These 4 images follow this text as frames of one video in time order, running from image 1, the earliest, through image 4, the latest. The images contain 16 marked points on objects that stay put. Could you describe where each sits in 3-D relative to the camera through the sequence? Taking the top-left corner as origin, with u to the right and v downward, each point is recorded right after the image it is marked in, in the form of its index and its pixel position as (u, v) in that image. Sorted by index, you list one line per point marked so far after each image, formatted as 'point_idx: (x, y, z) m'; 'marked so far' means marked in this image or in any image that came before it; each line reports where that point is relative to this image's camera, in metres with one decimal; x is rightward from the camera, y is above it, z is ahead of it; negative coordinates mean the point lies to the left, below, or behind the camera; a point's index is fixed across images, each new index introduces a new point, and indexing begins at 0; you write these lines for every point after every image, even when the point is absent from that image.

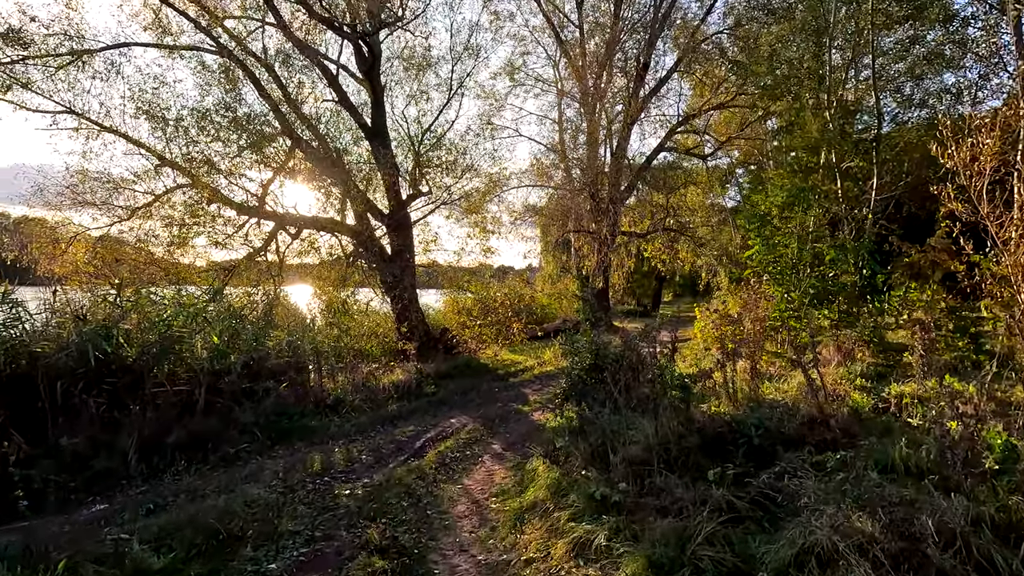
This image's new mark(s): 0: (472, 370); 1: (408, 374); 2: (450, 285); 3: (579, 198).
0: (-0.7, -1.5, +9.6) m
1: (-1.6, -1.3, +8.2) m
2: (-1.6, +0.1, +13.5) m
3: (+2.1, +2.8, +16.6) m
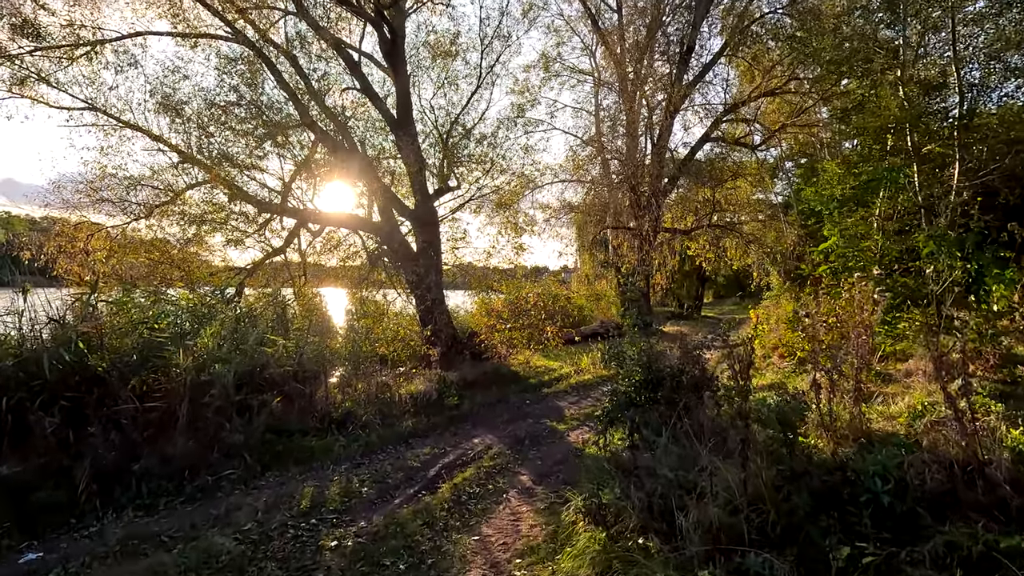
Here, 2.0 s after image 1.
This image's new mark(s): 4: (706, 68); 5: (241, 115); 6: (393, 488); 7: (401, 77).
0: (-0.2, -1.5, +8.7) m
1: (-1.2, -1.3, +7.4) m
2: (-0.8, +0.1, +12.7) m
3: (+3.1, +2.8, +15.5) m
4: (+6.1, +6.9, +16.6) m
5: (-5.4, +3.5, +10.6) m
6: (-1.0, -1.6, +4.3) m
7: (-2.5, +4.7, +11.7) m
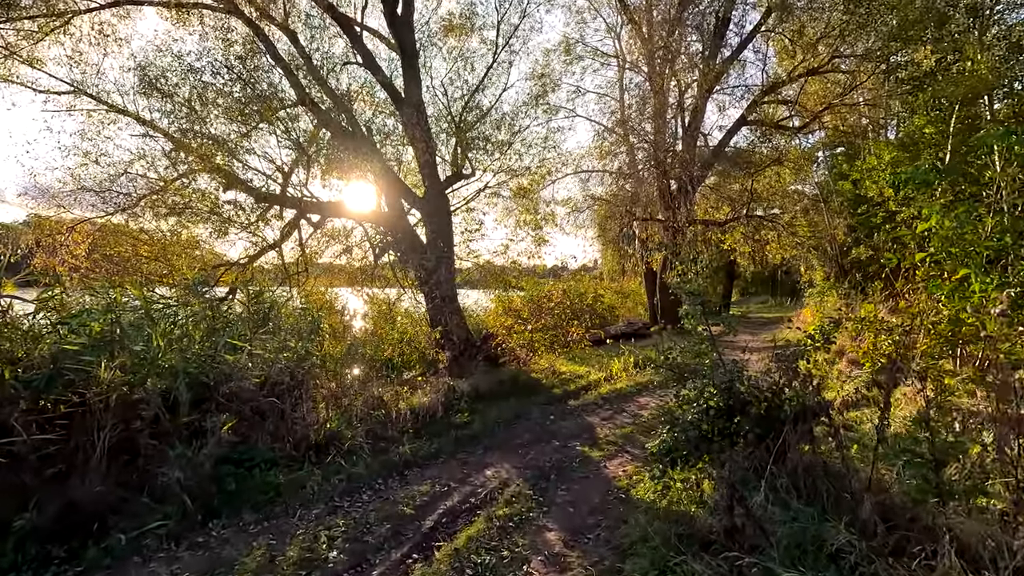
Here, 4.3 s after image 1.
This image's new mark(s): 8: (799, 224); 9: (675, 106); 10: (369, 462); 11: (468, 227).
0: (+0.1, -1.4, +7.5) m
1: (-0.9, -1.3, +6.2) m
2: (-0.4, +0.1, +11.5) m
3: (+3.6, +2.9, +14.1) m
4: (+6.6, +7.0, +15.1) m
5: (-5.1, +3.5, +9.6) m
6: (-0.8, -1.6, +3.2) m
7: (-2.1, +4.8, +10.6) m
8: (+8.3, +1.9, +15.0) m
9: (+4.4, +4.9, +14.0) m
10: (-1.3, -1.5, +4.7) m
11: (-1.0, +1.3, +11.4) m
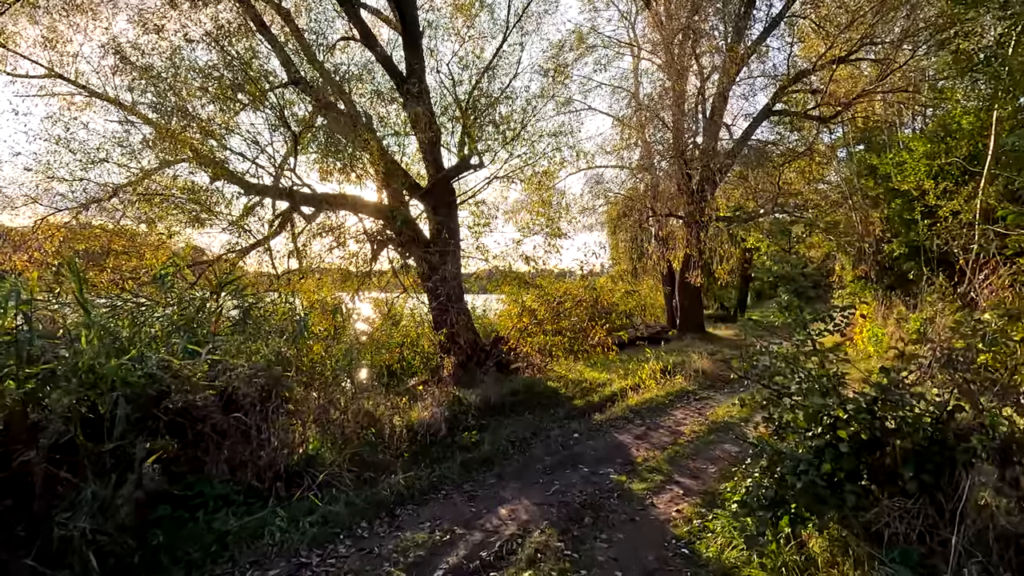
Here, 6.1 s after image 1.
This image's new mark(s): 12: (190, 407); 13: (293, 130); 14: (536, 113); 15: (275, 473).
0: (+0.3, -1.4, +6.5) m
1: (-0.7, -1.2, +5.2) m
2: (-0.1, +0.1, +10.6) m
3: (+3.9, +2.9, +13.1) m
4: (+6.9, +7.0, +14.1) m
5: (-4.9, +3.5, +8.7) m
6: (-0.7, -1.5, +2.2) m
7: (-1.9, +4.8, +9.7) m
8: (+8.5, +1.8, +14.0) m
9: (+4.6, +4.9, +13.1) m
10: (-1.1, -1.5, +3.7) m
11: (-0.7, +1.3, +10.4) m
12: (-2.2, -0.8, +3.4) m
13: (-3.8, +2.7, +9.0) m
14: (+0.5, +3.7, +11.0) m
15: (-1.7, -1.3, +3.7) m
